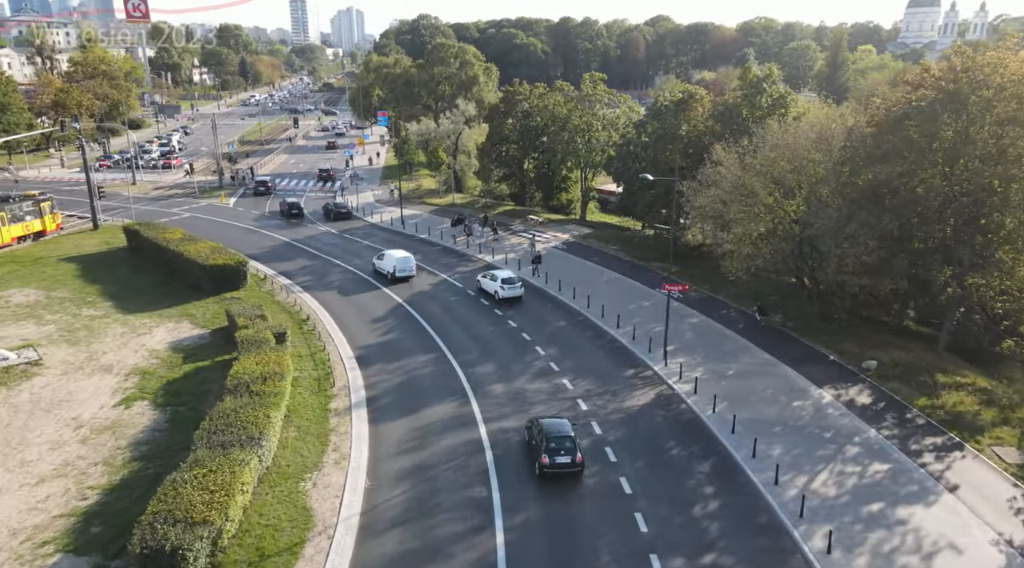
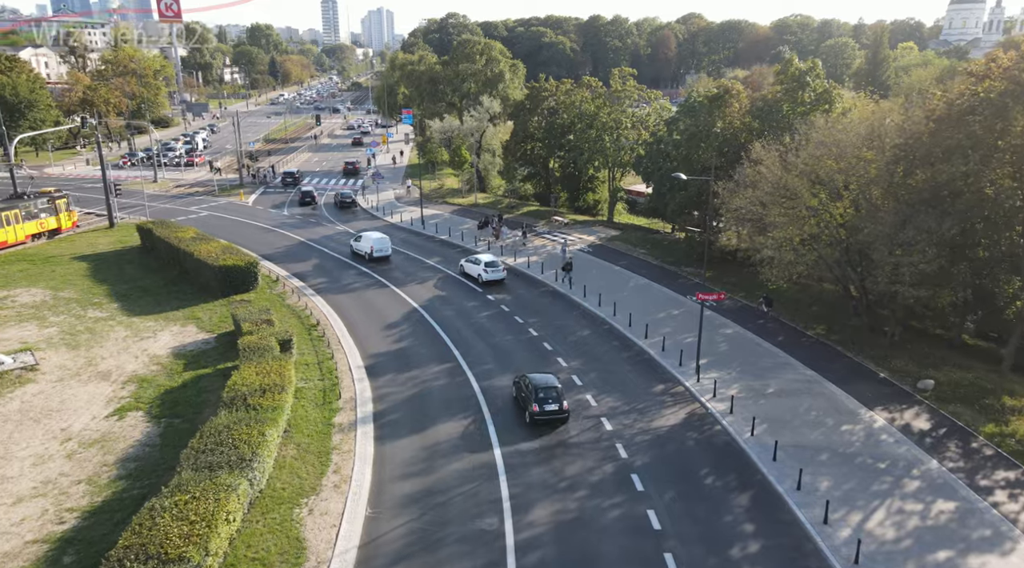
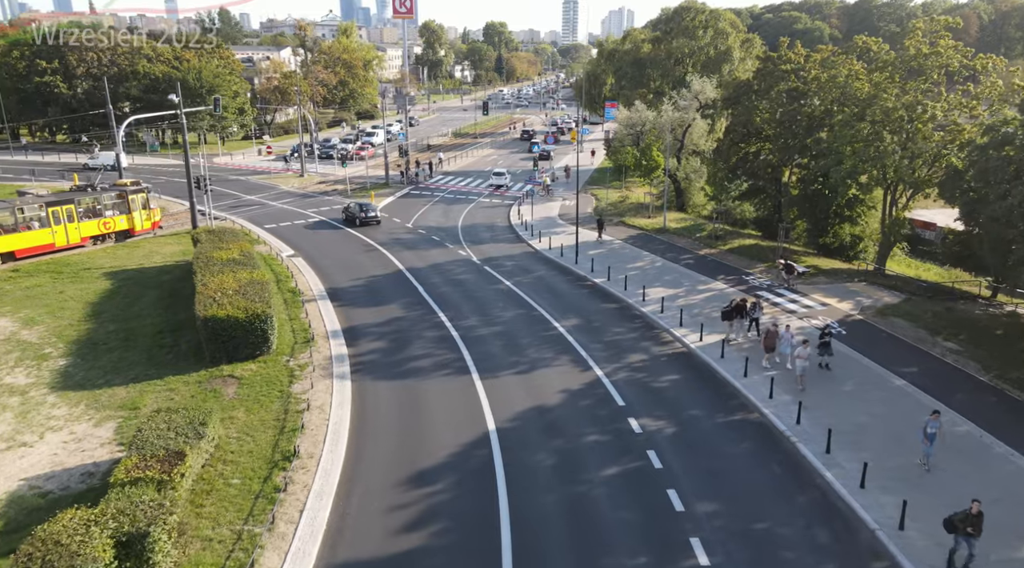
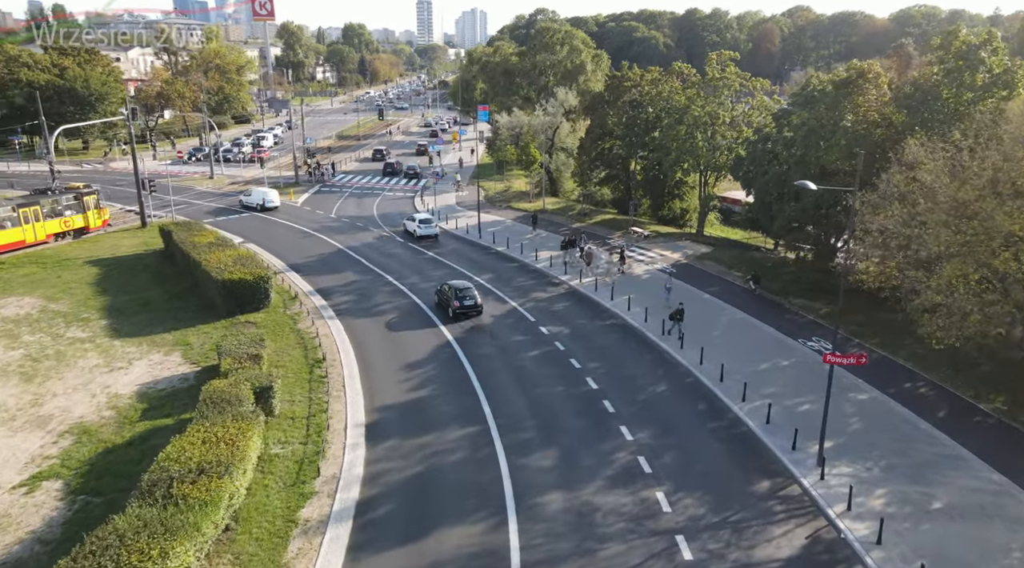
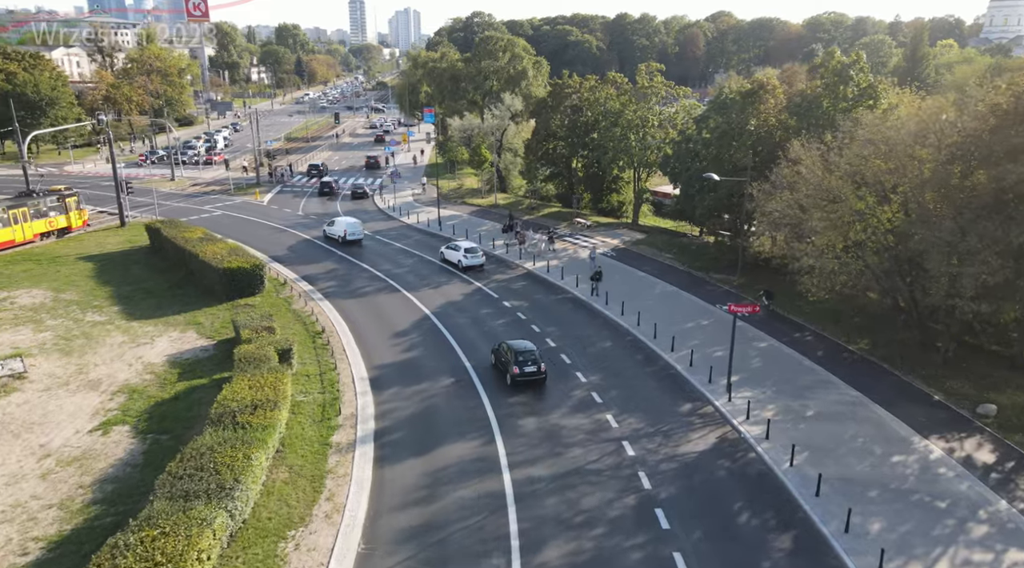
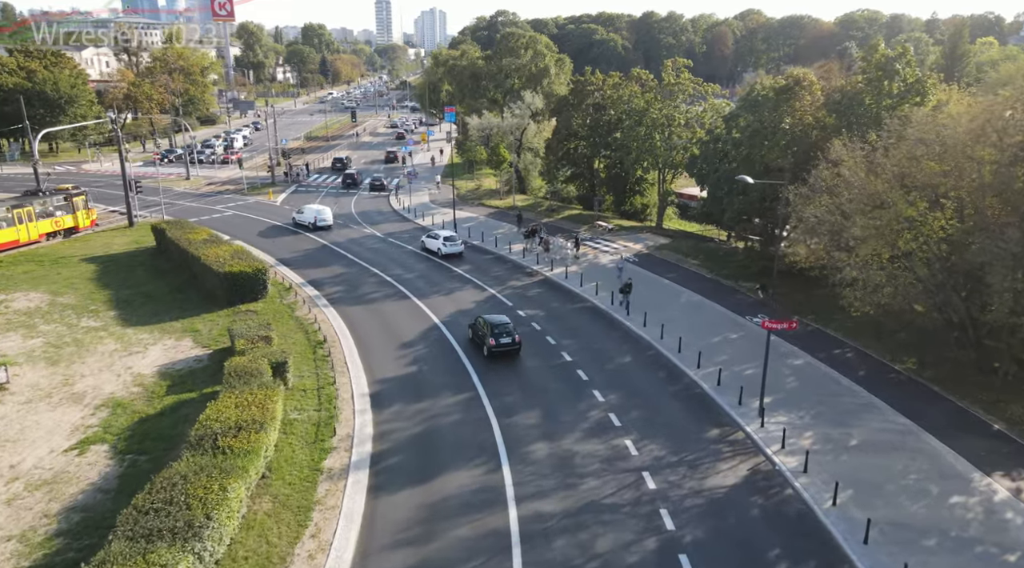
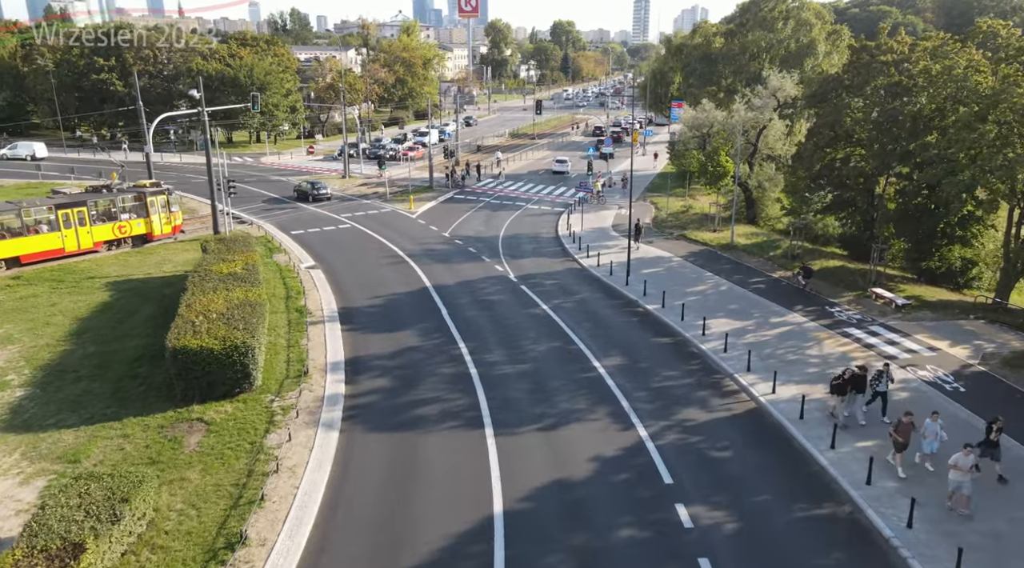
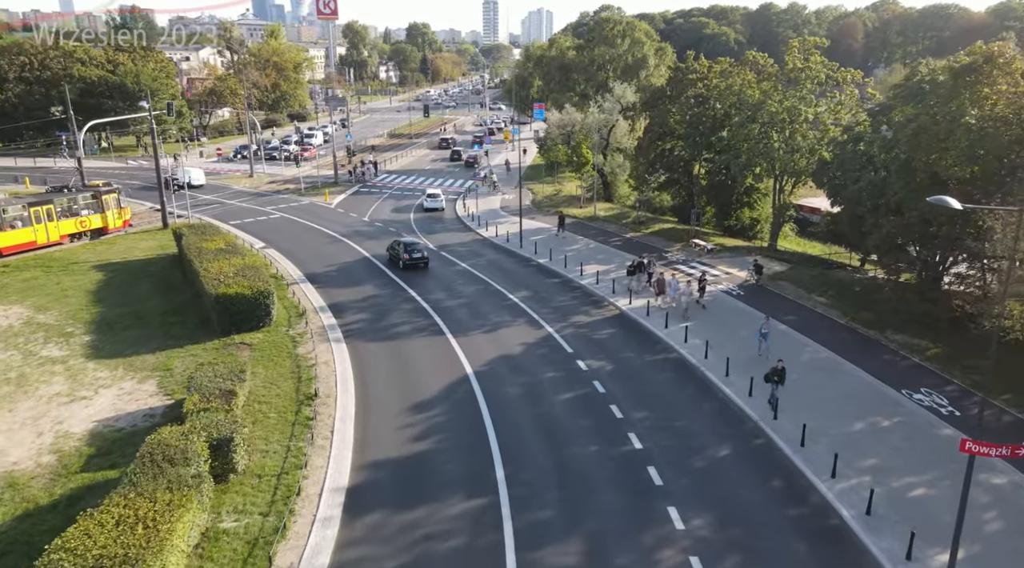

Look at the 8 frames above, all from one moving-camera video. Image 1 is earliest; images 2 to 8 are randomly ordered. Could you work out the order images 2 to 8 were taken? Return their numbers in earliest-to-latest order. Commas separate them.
2, 5, 6, 4, 8, 3, 7
